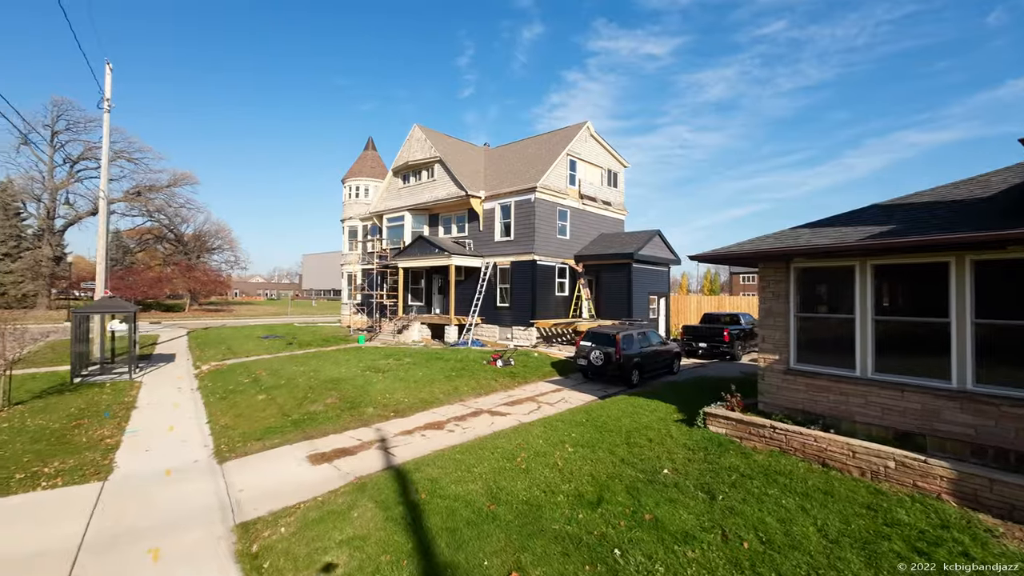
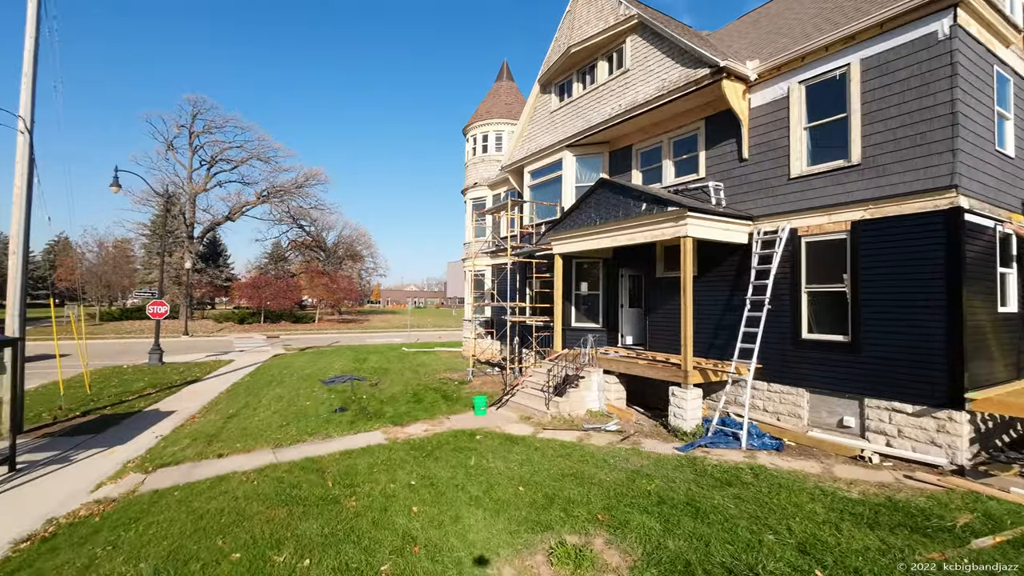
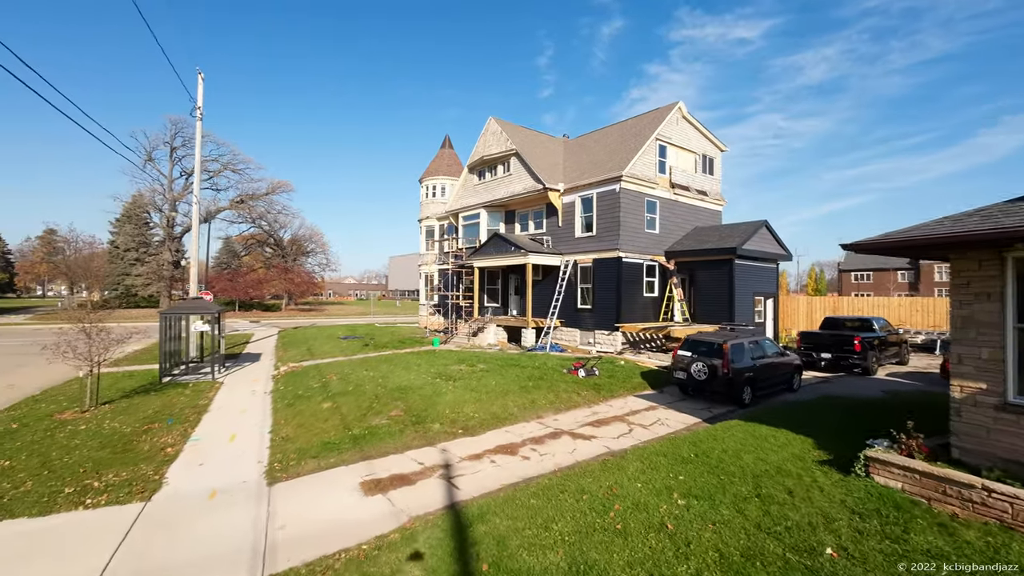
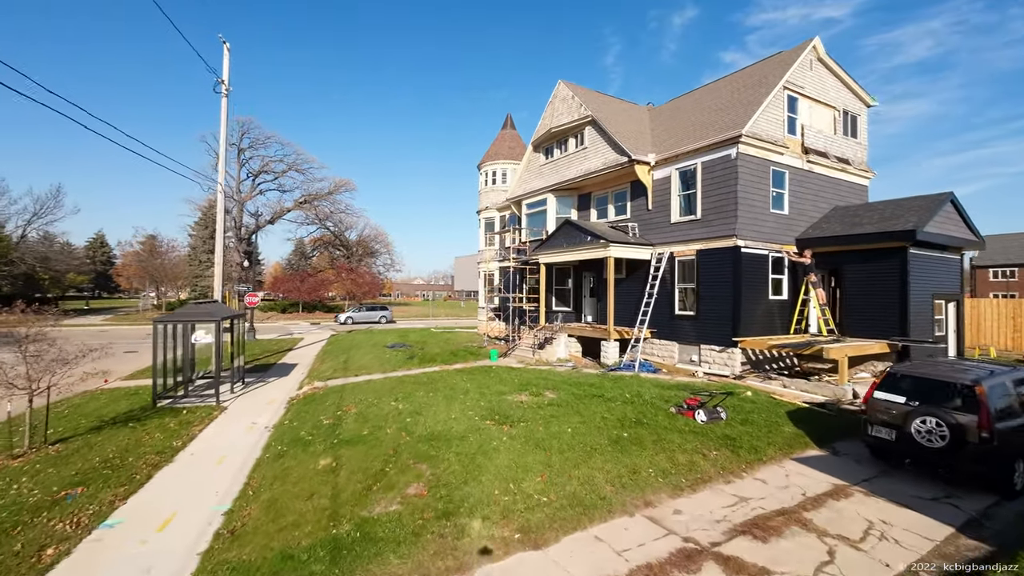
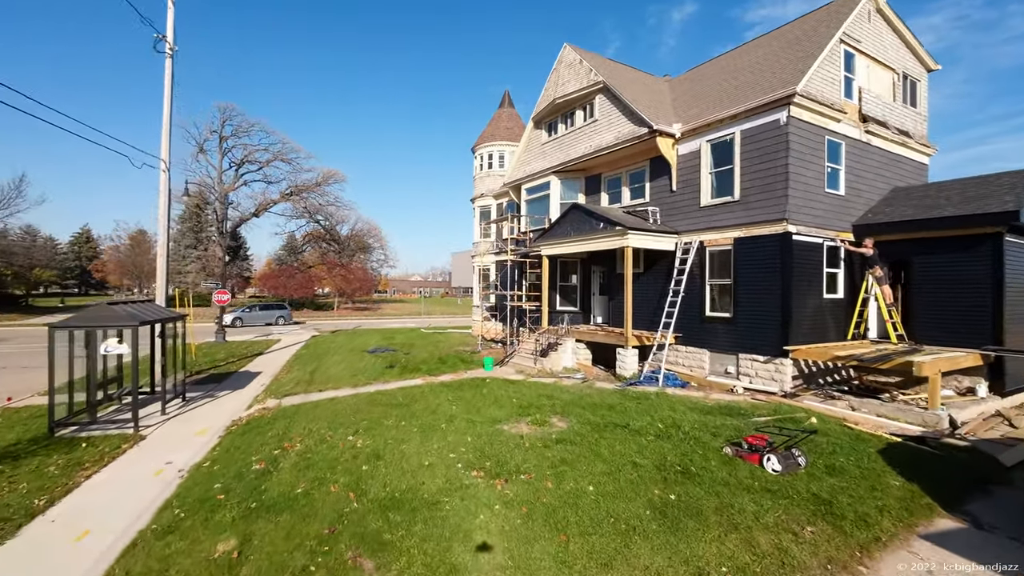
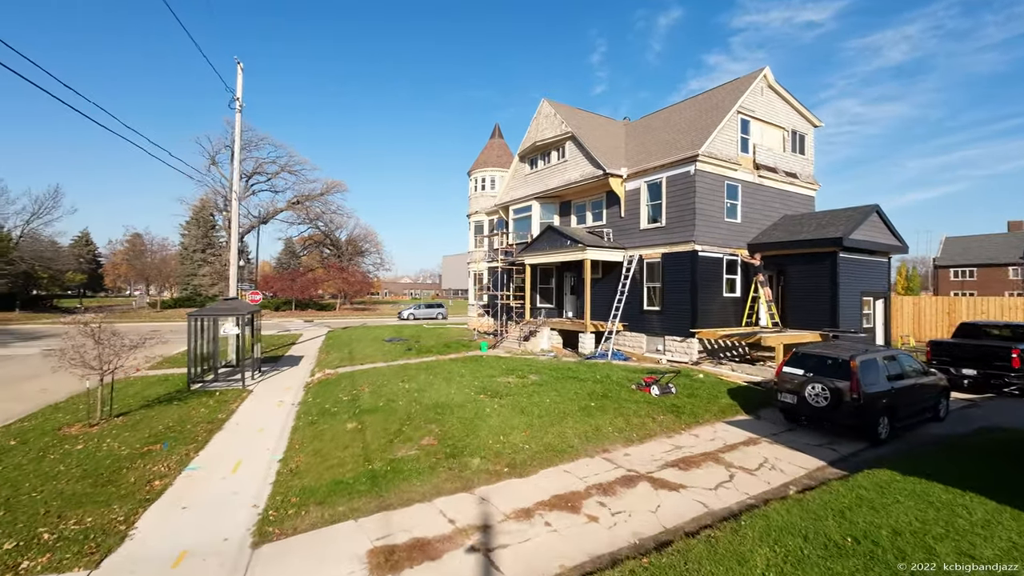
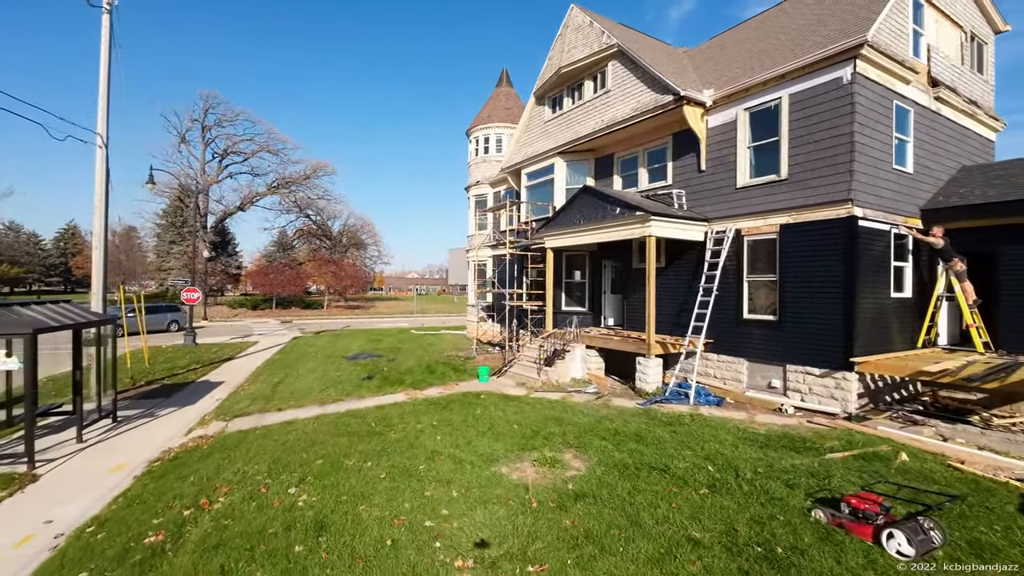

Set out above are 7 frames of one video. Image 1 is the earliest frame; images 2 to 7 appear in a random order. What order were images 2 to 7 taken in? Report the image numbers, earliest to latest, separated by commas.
3, 6, 4, 5, 7, 2
